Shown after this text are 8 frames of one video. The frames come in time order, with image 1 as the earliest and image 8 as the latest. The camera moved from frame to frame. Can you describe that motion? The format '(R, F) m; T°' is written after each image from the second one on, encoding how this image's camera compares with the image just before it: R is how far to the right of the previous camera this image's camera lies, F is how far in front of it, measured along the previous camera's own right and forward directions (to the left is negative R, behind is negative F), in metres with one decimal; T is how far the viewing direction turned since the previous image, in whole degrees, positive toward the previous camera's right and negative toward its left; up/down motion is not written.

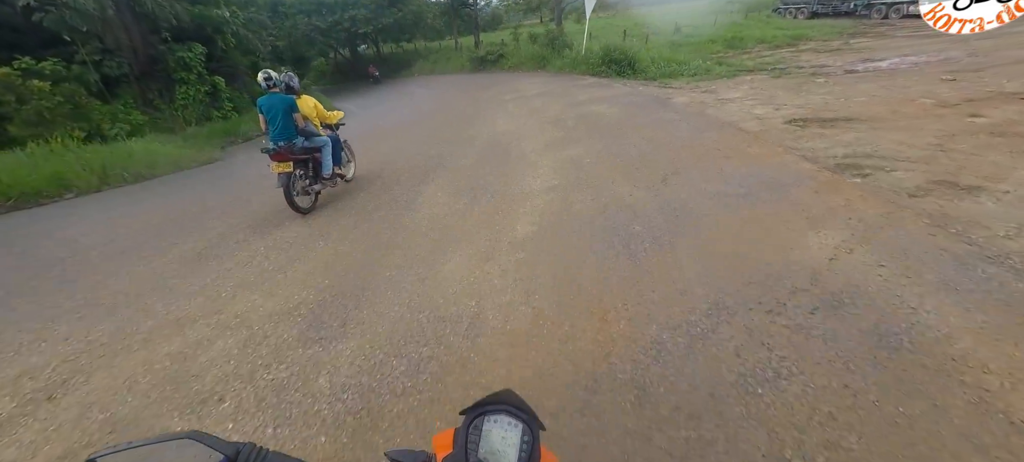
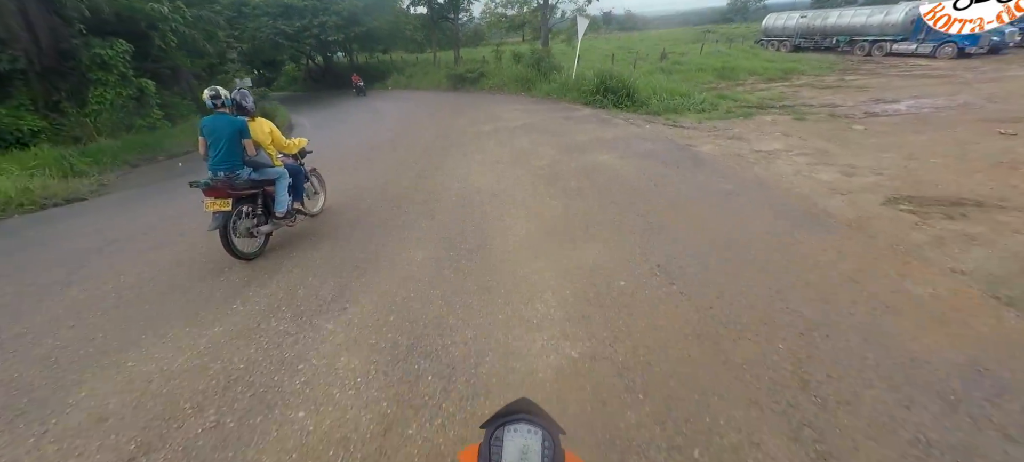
(0.0, +1.9) m; +3°
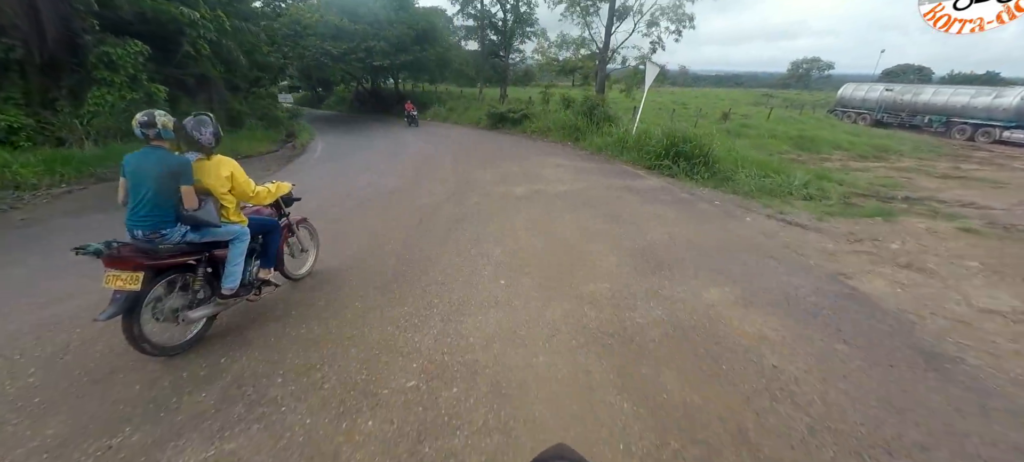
(-0.1, +2.3) m; -4°
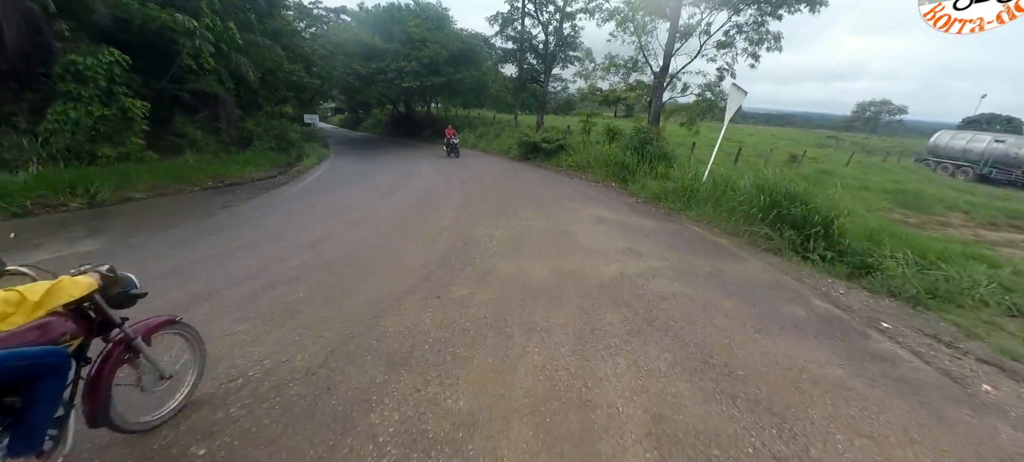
(+0.2, +2.4) m; -5°
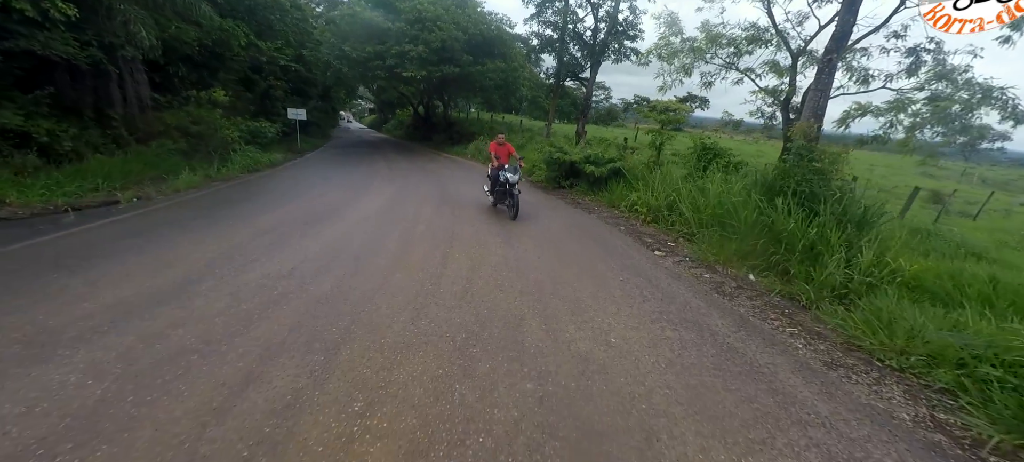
(+0.3, +5.6) m; -4°
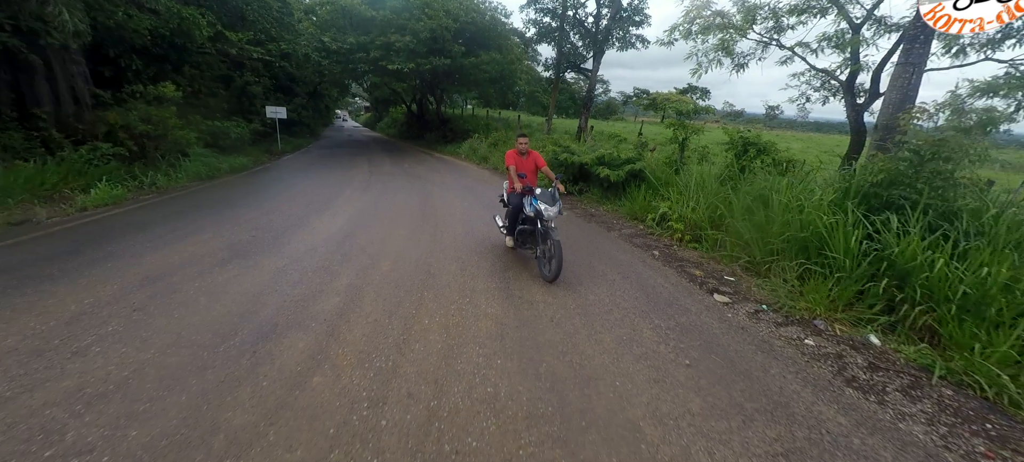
(0.0, +1.5) m; 0°
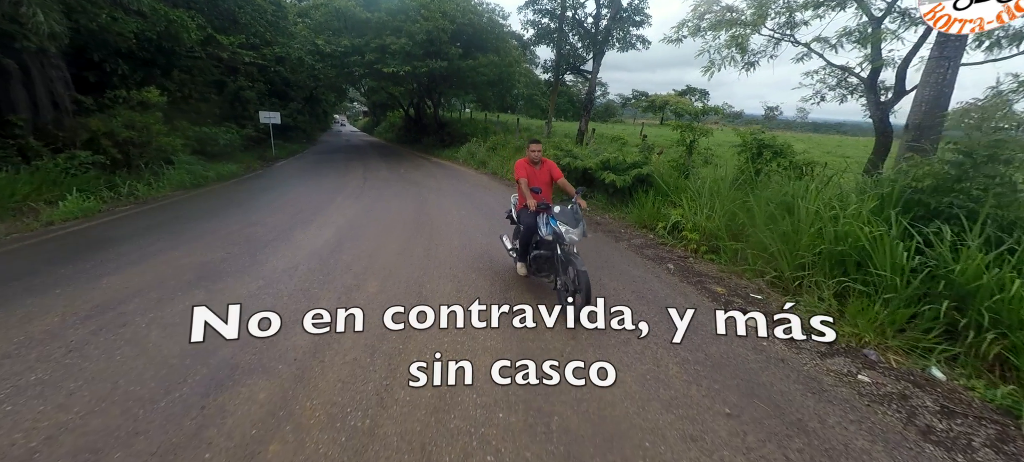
(0.0, +0.4) m; 0°
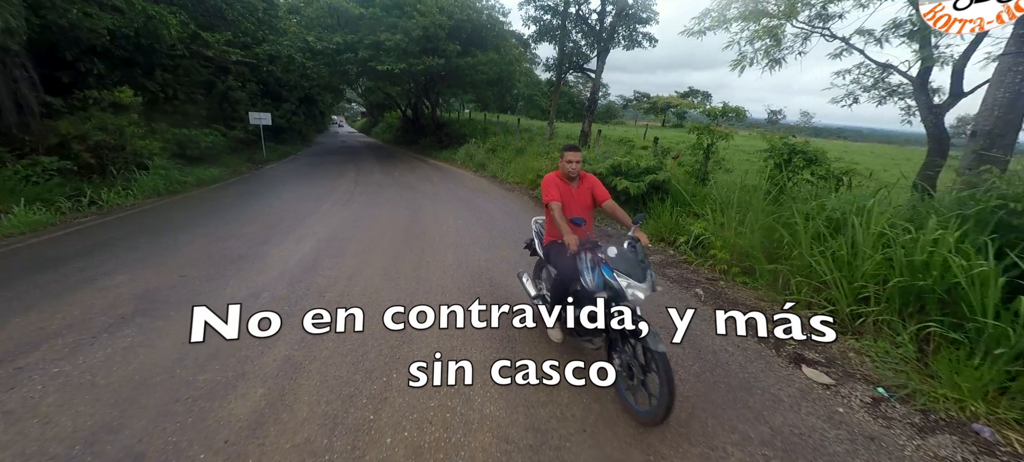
(0.0, +0.6) m; 0°
